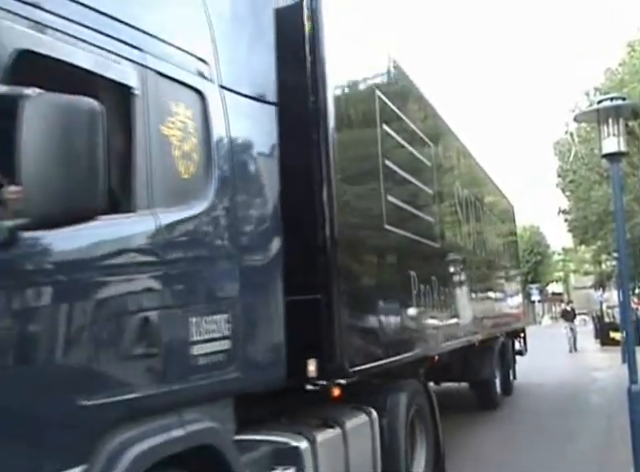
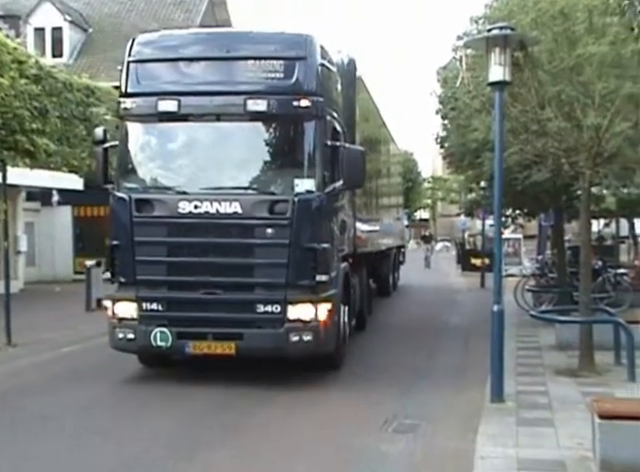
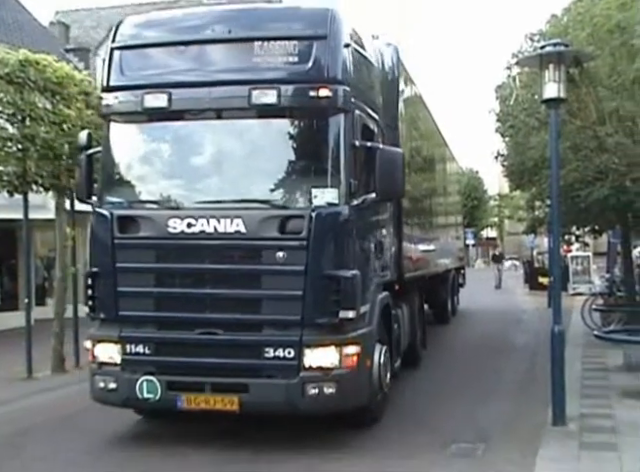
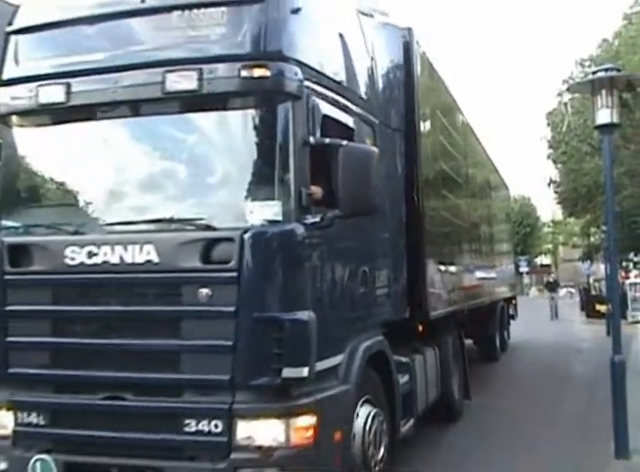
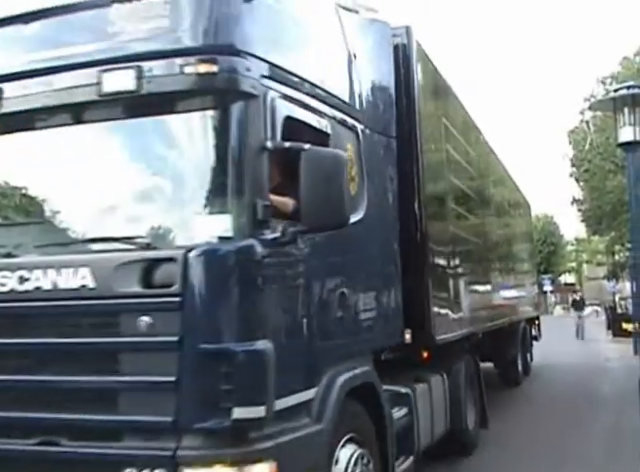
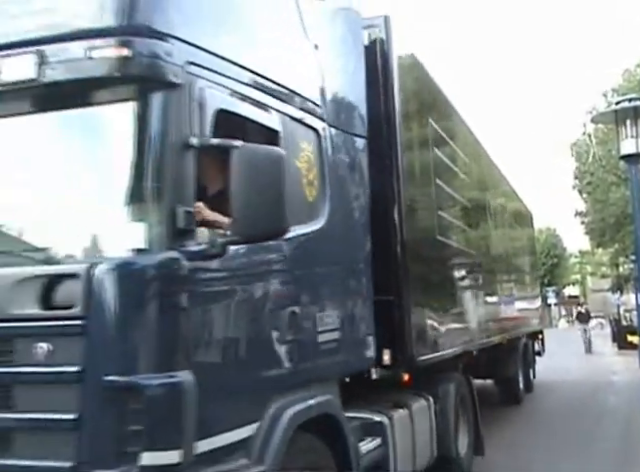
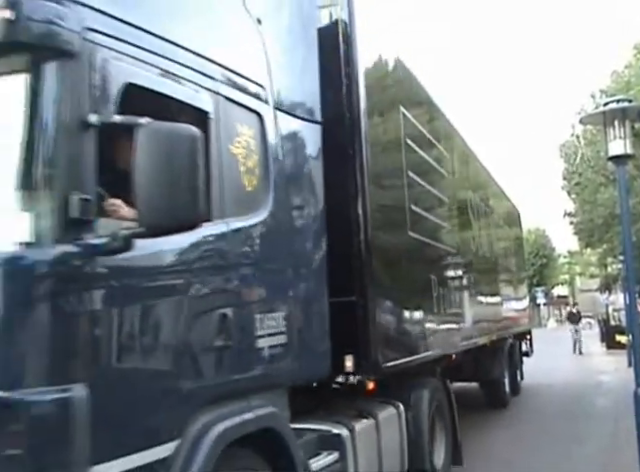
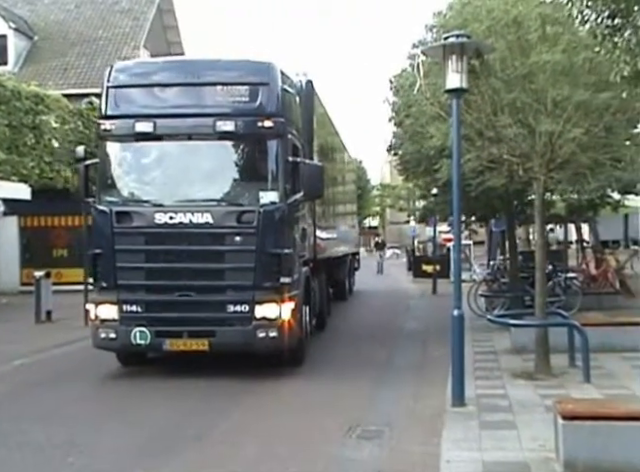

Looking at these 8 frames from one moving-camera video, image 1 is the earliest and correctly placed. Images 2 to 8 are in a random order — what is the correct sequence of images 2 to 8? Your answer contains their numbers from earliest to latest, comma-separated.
7, 6, 5, 4, 3, 2, 8
